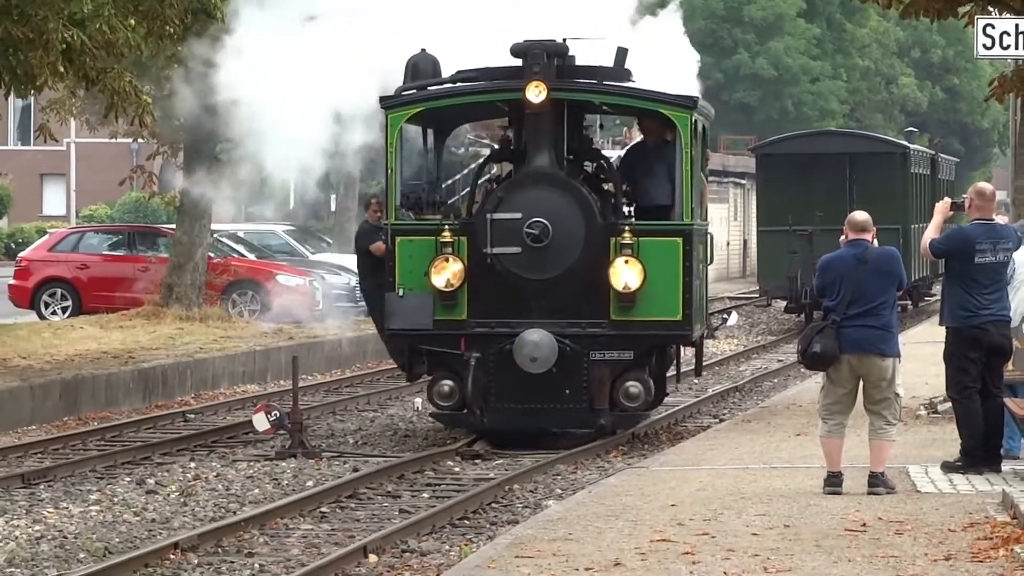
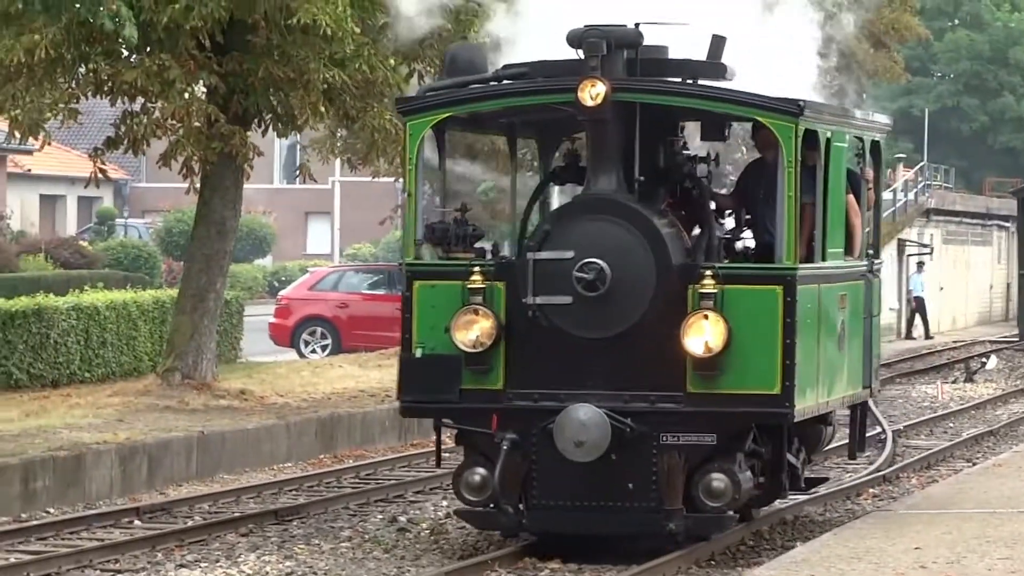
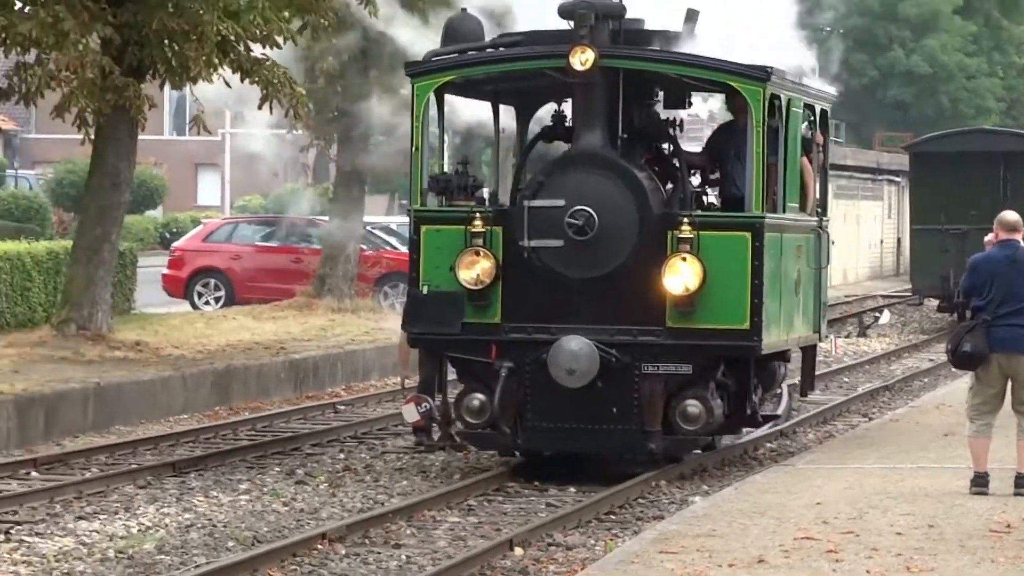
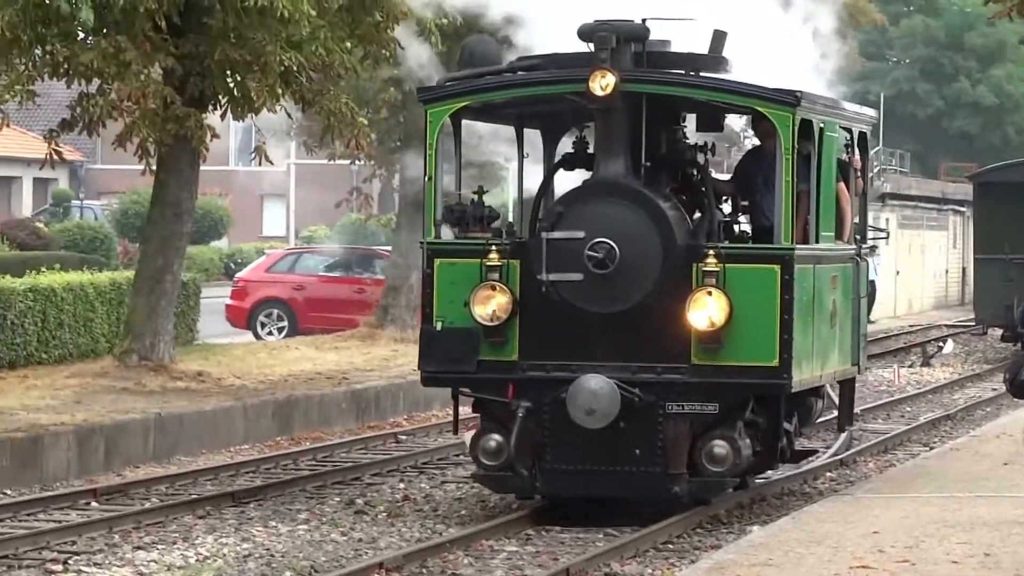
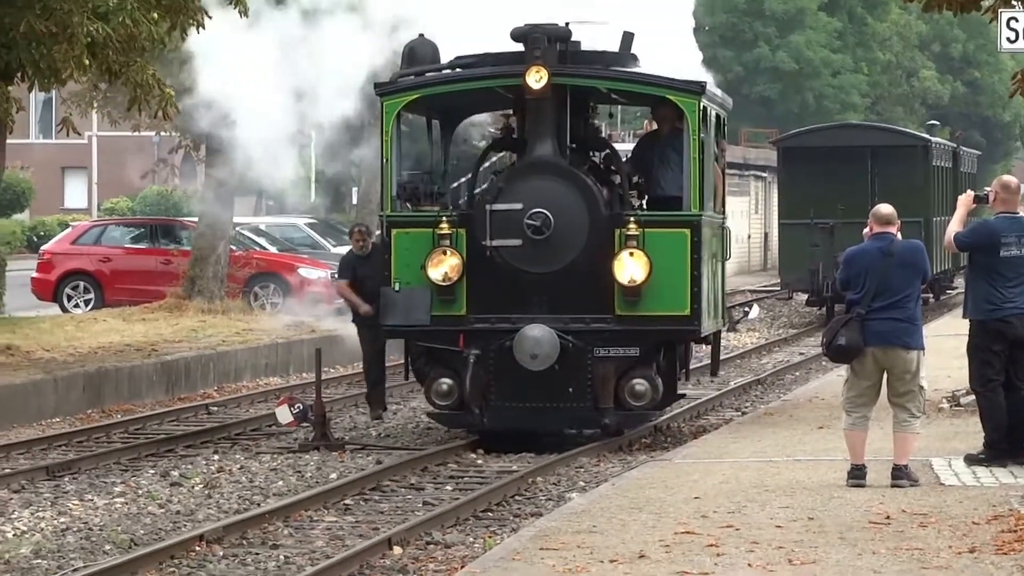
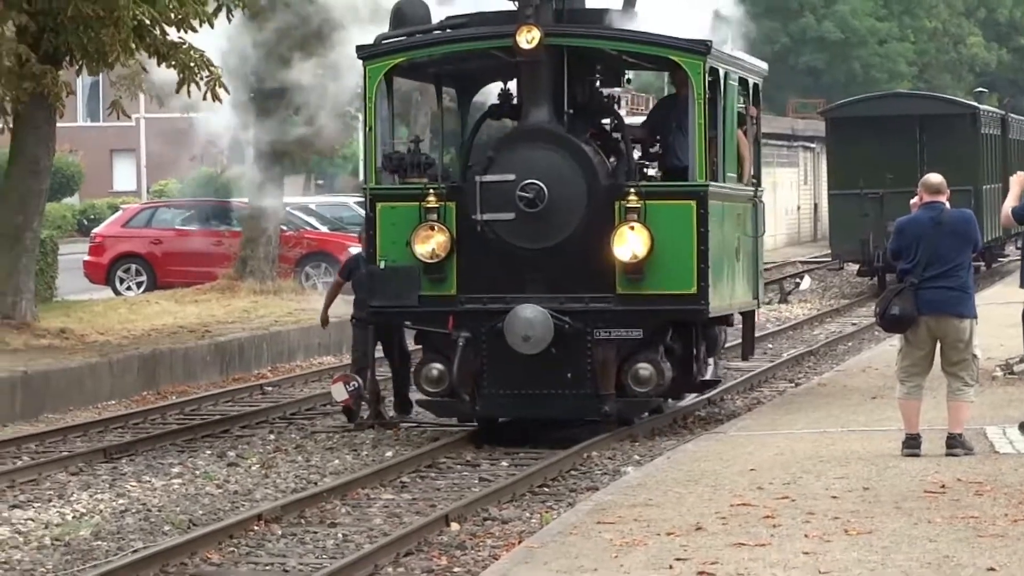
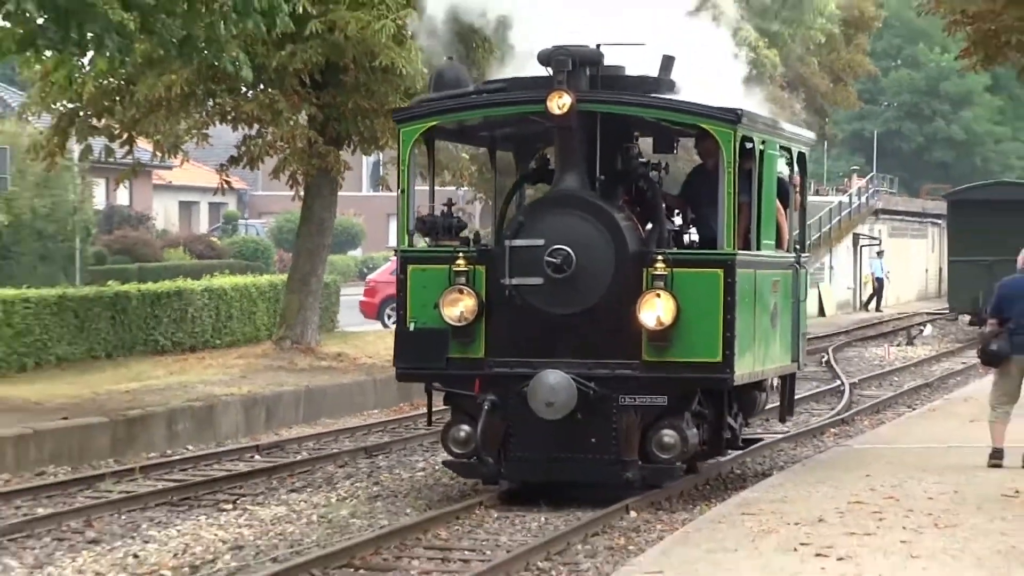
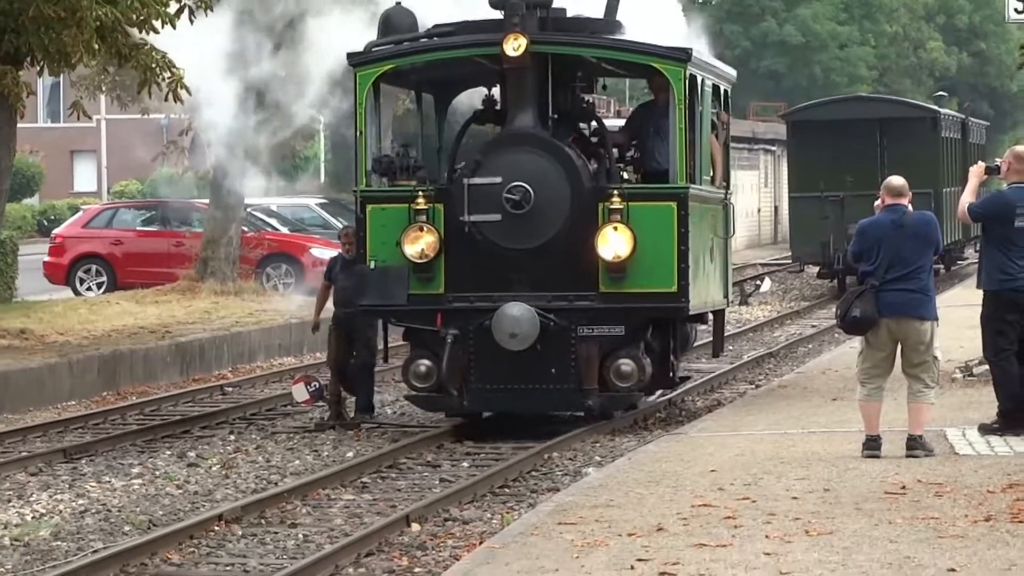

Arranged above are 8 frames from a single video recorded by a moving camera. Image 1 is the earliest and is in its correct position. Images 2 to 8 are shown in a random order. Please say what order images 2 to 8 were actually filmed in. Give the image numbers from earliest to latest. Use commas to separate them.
5, 8, 6, 3, 4, 2, 7
